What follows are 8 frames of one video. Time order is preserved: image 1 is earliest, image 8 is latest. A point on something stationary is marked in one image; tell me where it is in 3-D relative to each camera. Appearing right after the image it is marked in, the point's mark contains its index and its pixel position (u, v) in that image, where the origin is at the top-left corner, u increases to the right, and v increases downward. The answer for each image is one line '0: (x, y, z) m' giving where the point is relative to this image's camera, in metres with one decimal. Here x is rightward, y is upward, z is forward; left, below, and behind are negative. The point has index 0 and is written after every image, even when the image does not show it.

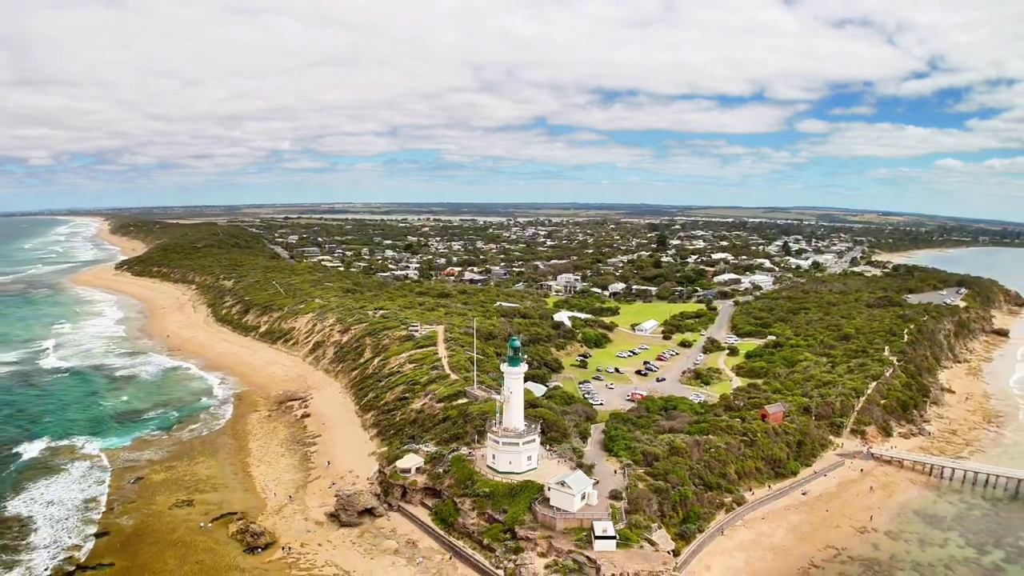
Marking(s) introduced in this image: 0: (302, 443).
0: (-5.1, -3.8, +15.4) m
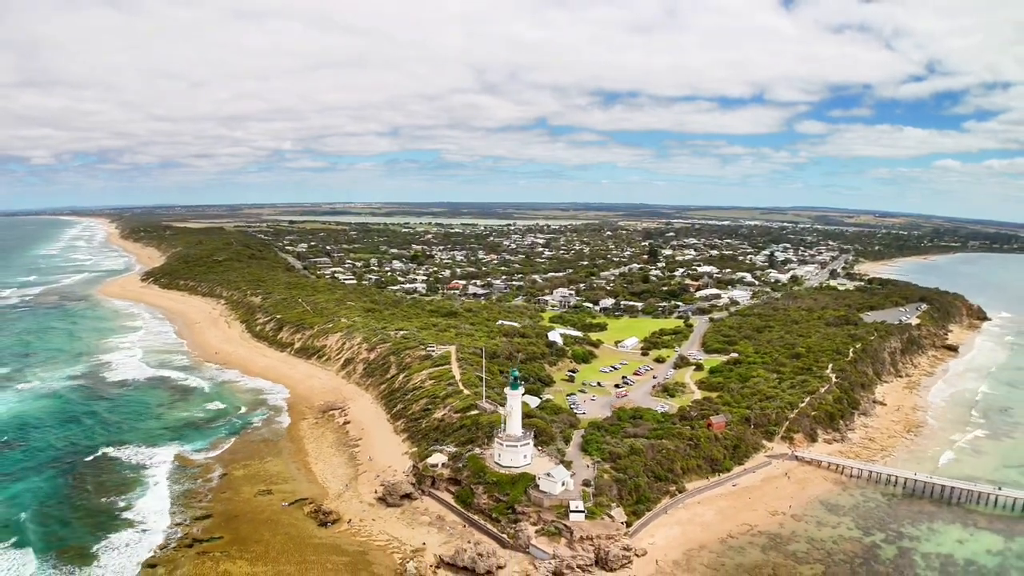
0: (-5.1, -4.8, +19.5) m
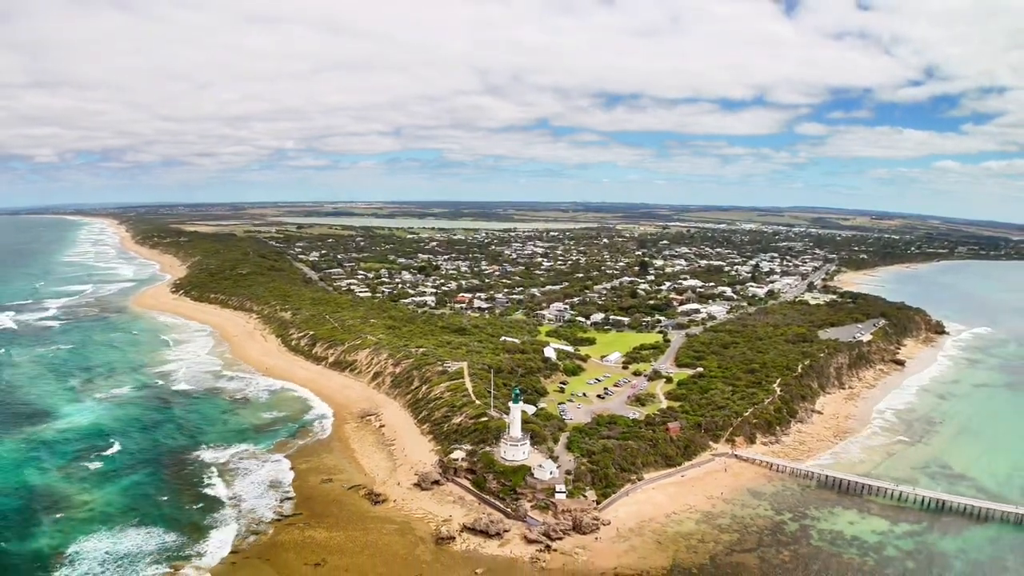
0: (-5.0, -6.1, +24.7) m
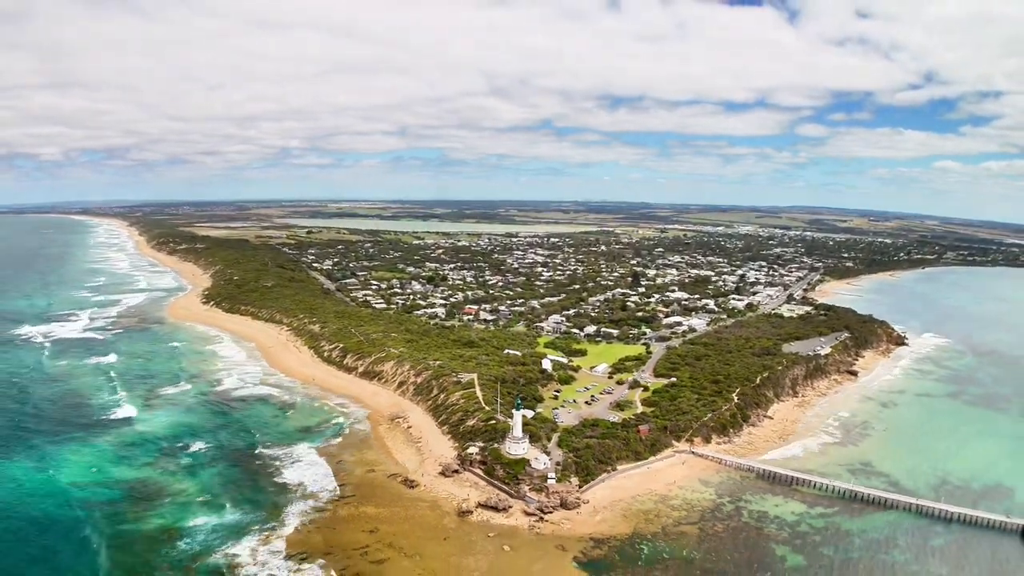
0: (-4.9, -7.5, +30.8) m
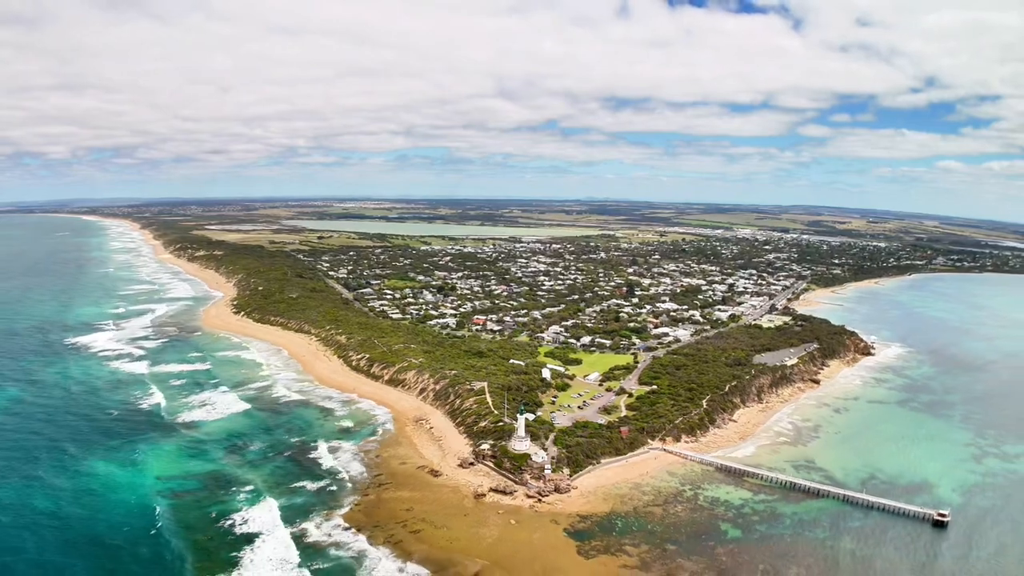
0: (-4.6, -9.0, +37.4) m
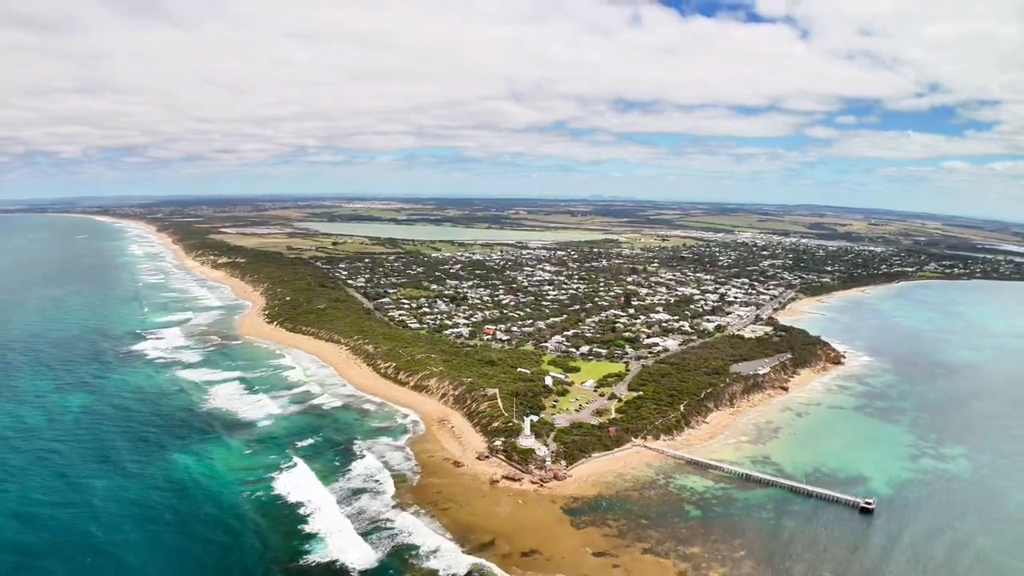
0: (-4.1, -10.8, +45.2) m
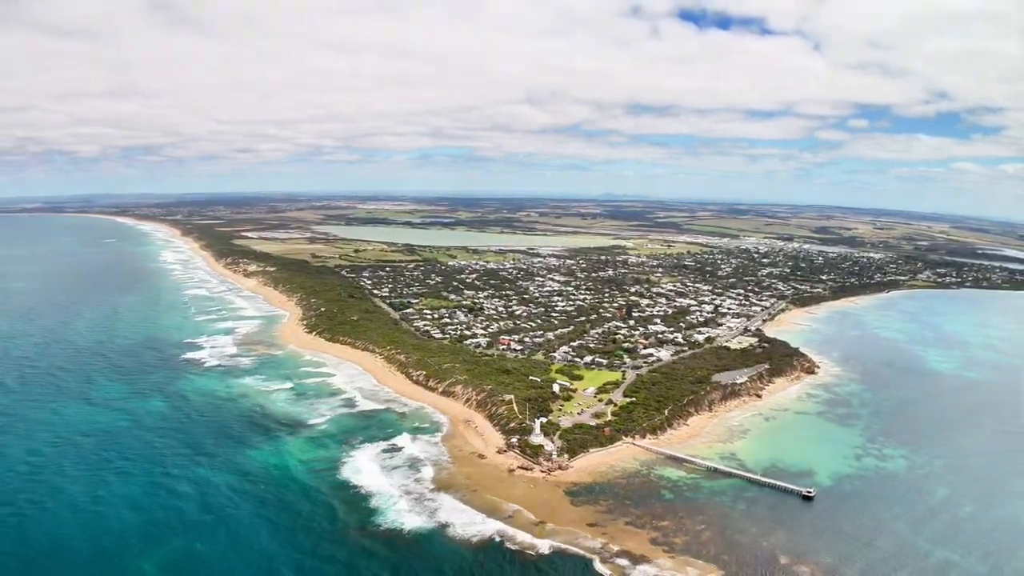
0: (-2.9, -13.0, +55.5) m
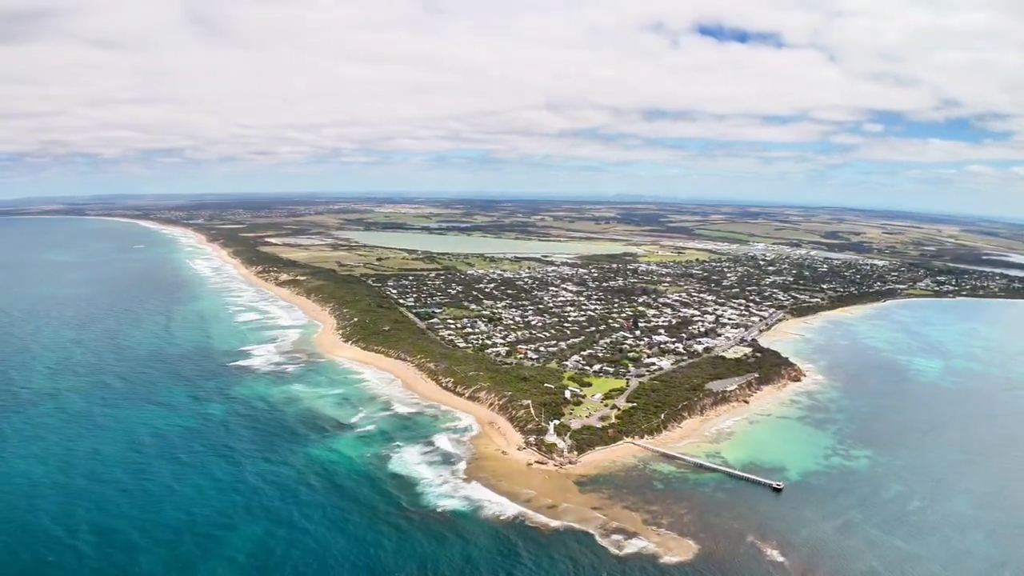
0: (-1.0, -15.3, +65.5) m
